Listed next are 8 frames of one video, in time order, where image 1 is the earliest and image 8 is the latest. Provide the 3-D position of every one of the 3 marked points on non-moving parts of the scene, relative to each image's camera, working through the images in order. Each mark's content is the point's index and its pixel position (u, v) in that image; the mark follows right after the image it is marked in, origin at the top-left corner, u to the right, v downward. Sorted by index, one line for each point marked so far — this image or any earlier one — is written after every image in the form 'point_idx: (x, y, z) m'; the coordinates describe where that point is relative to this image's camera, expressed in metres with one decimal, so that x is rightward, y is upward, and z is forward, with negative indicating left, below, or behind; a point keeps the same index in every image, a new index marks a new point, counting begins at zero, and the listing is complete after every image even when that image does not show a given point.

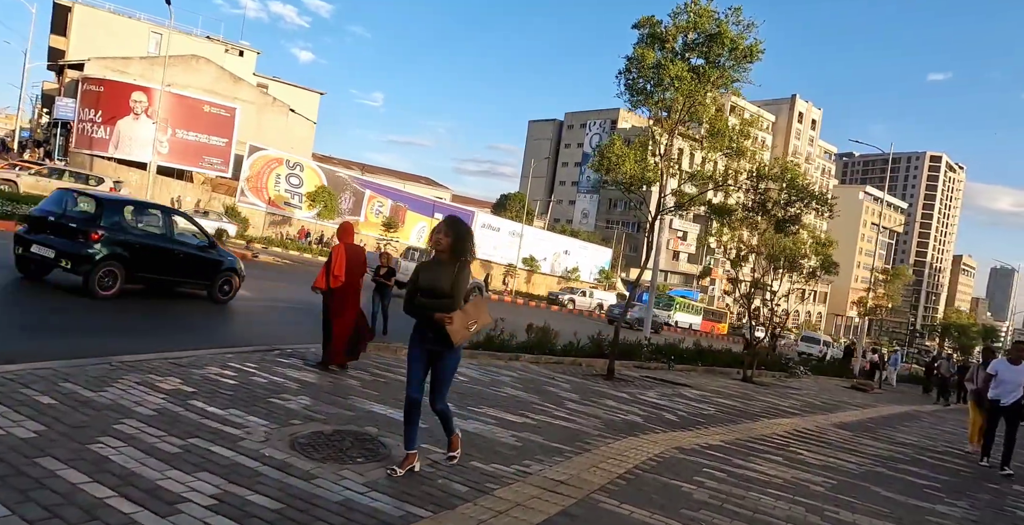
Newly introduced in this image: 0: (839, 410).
0: (+6.8, -3.1, +14.3) m
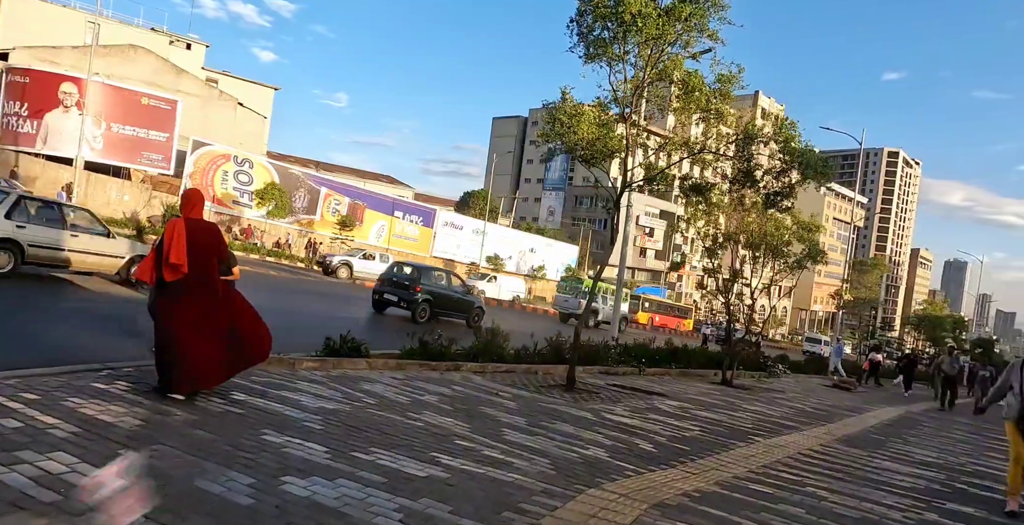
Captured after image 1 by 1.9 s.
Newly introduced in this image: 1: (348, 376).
0: (+5.8, -2.8, +12.3) m
1: (-2.0, -1.4, +8.4) m
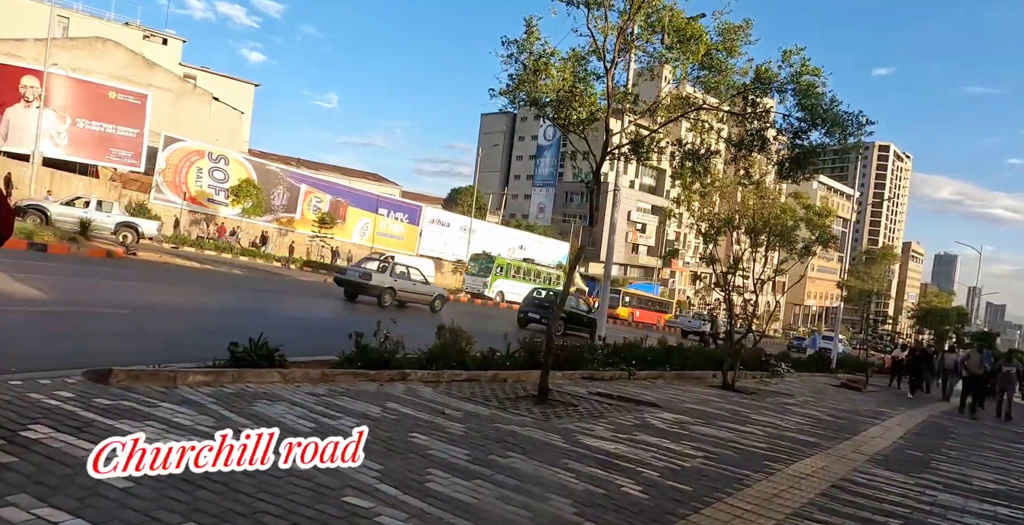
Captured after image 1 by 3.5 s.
0: (+5.3, -2.5, +10.5) m
1: (-2.5, -1.2, +6.5) m
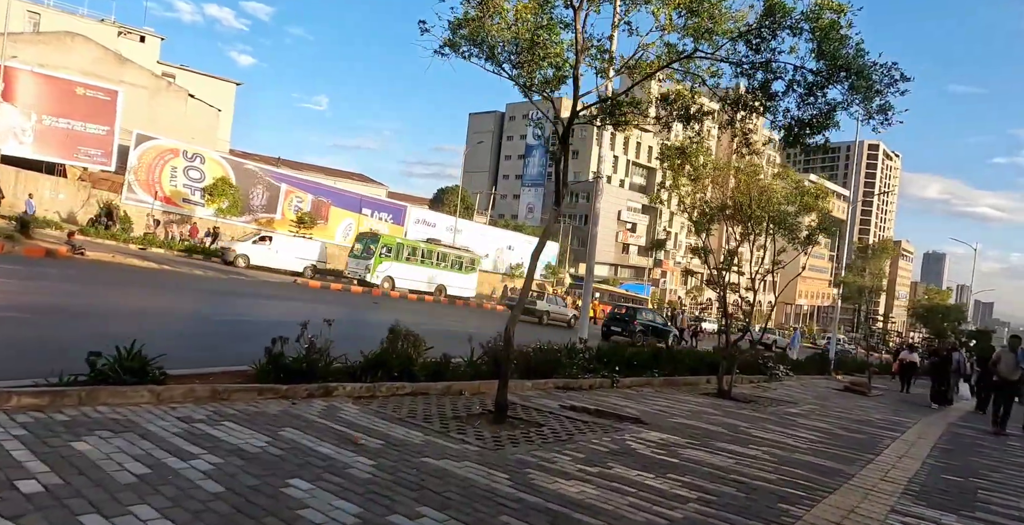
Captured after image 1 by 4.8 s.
0: (+4.8, -2.4, +8.9) m
1: (-3.0, -1.1, +4.8) m
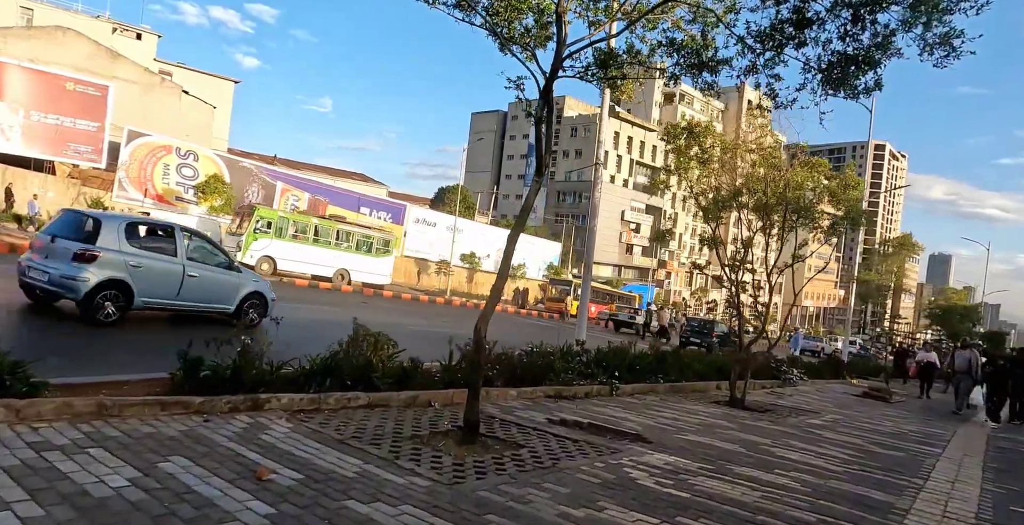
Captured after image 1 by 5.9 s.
0: (+4.6, -2.3, +7.6) m
1: (-3.3, -1.0, +3.6) m
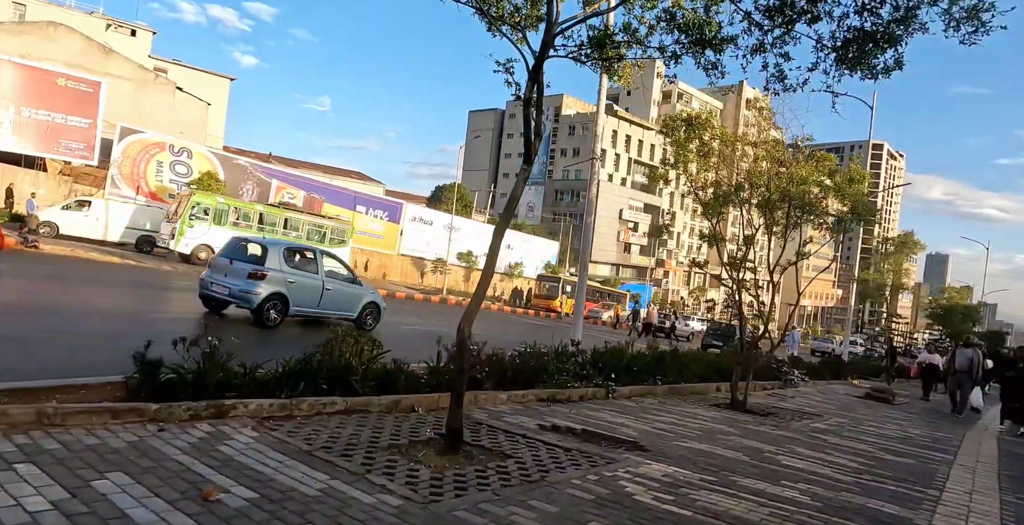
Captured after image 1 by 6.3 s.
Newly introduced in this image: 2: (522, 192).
0: (+4.5, -2.2, +7.2) m
1: (-3.4, -0.9, +3.1) m
2: (+0.1, +0.5, +5.2) m
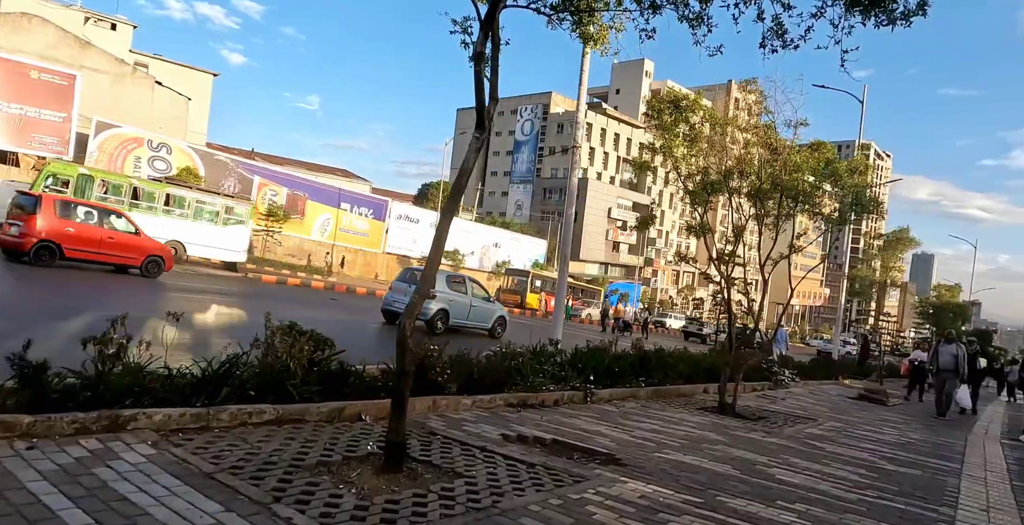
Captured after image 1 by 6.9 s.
0: (+4.1, -2.1, +6.5) m
1: (-3.7, -0.8, +2.3) m
2: (-0.3, +0.6, +4.5) m
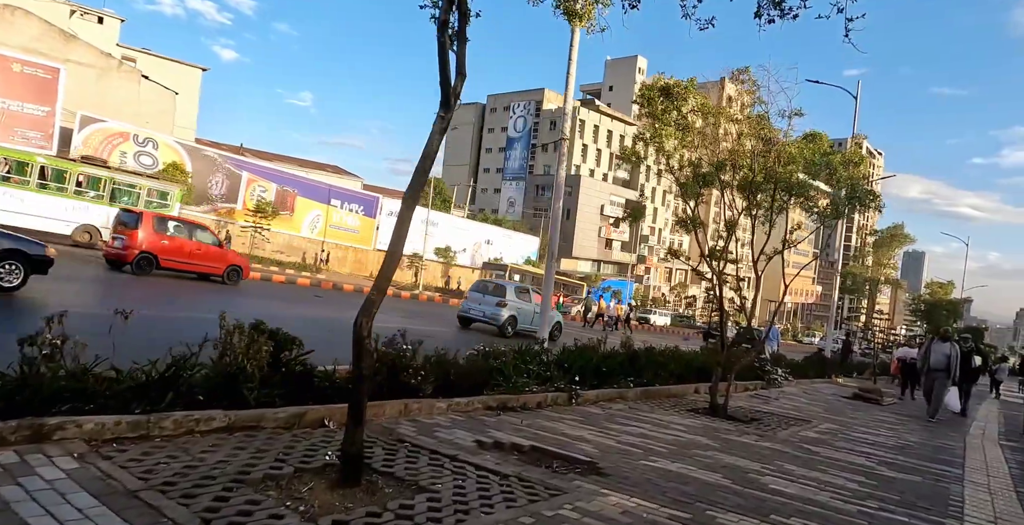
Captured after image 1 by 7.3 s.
0: (+3.9, -2.1, +6.1) m
1: (-3.8, -0.8, +1.8) m
2: (-0.4, +0.7, +4.0) m
